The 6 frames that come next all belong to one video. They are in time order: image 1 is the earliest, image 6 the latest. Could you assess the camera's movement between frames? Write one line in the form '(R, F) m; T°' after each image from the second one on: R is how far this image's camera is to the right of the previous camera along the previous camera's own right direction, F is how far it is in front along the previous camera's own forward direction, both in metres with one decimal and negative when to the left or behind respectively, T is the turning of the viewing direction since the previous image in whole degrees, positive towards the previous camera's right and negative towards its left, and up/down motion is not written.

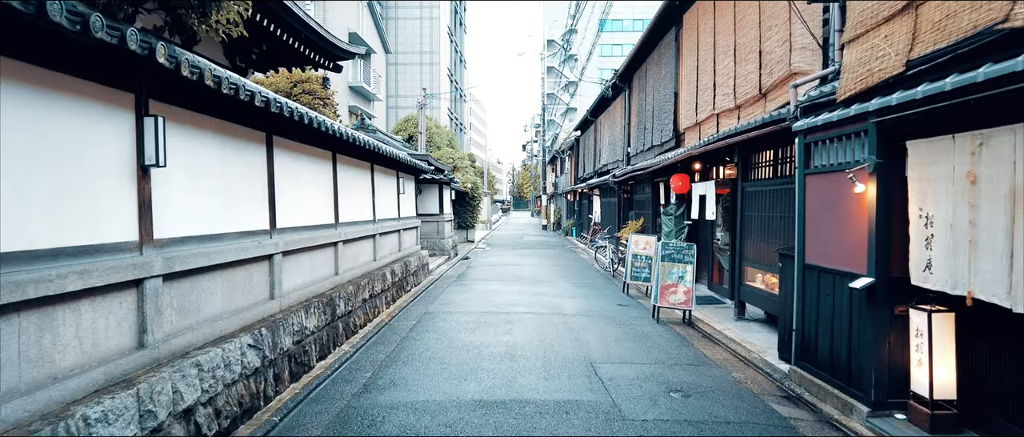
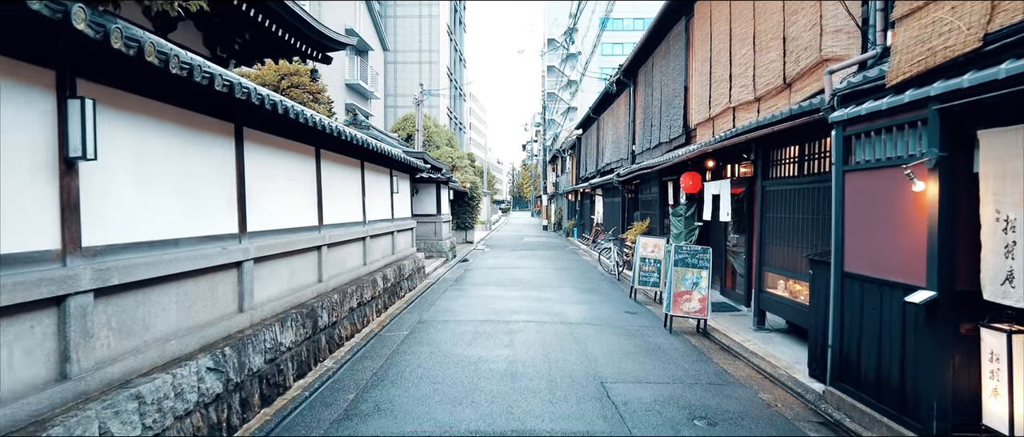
(0.0, +0.6) m; 0°
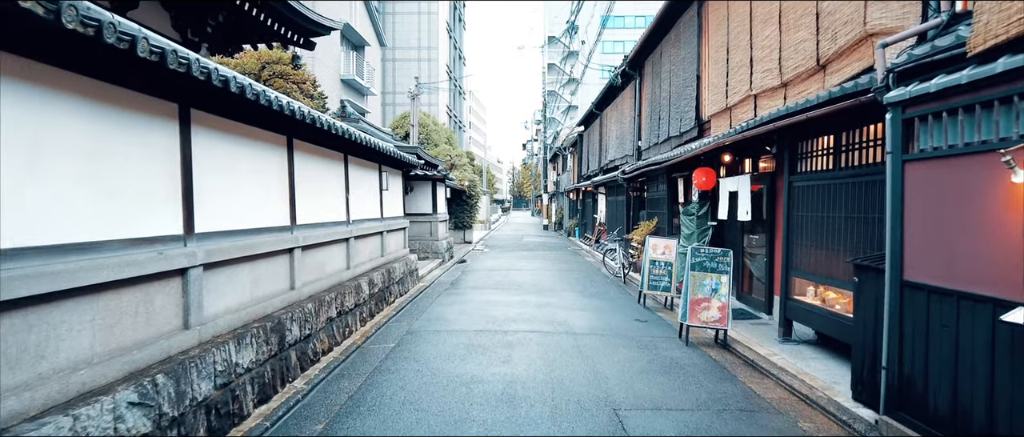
(0.0, +0.8) m; 0°
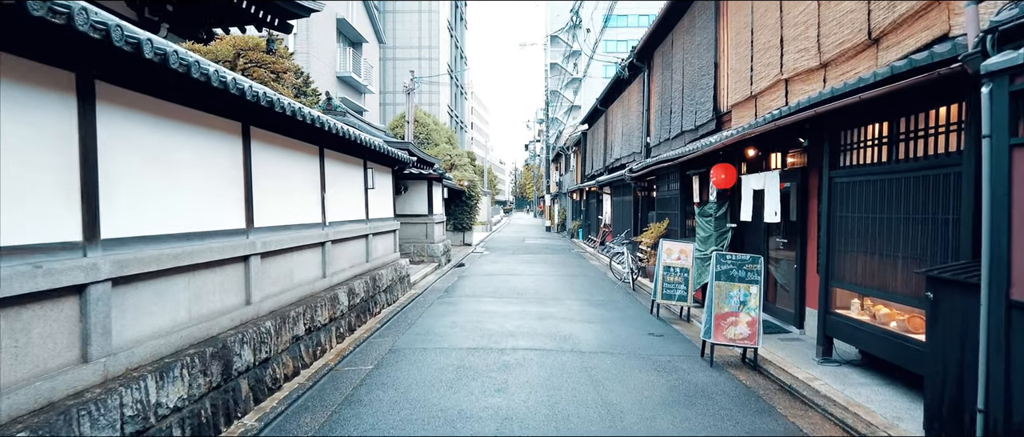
(+0.1, +0.9) m; 0°
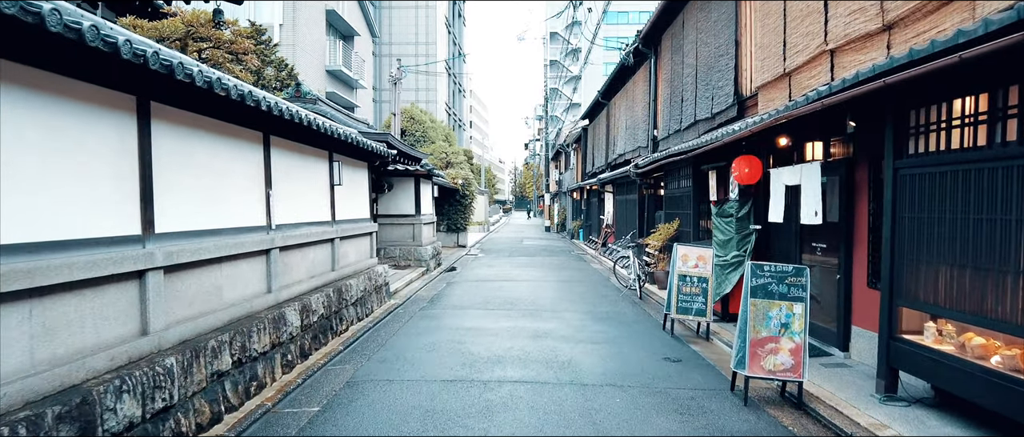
(+0.2, +1.2) m; 0°
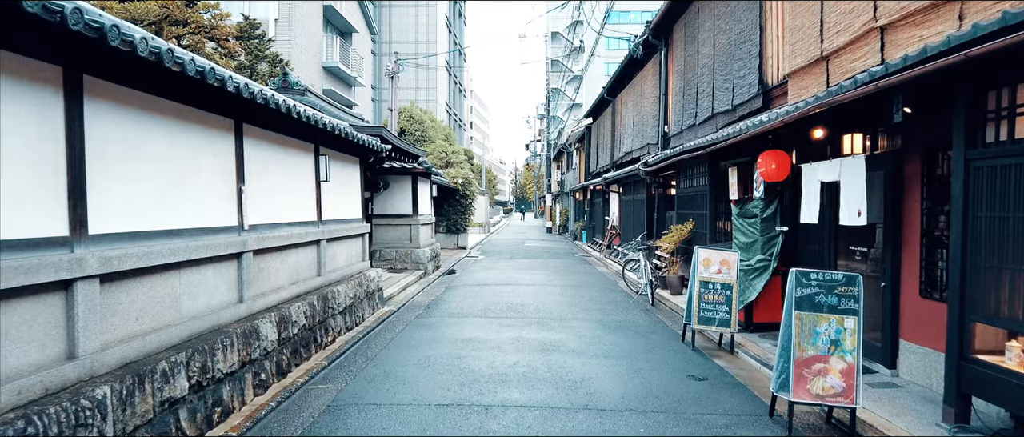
(-0.1, +0.7) m; 0°
